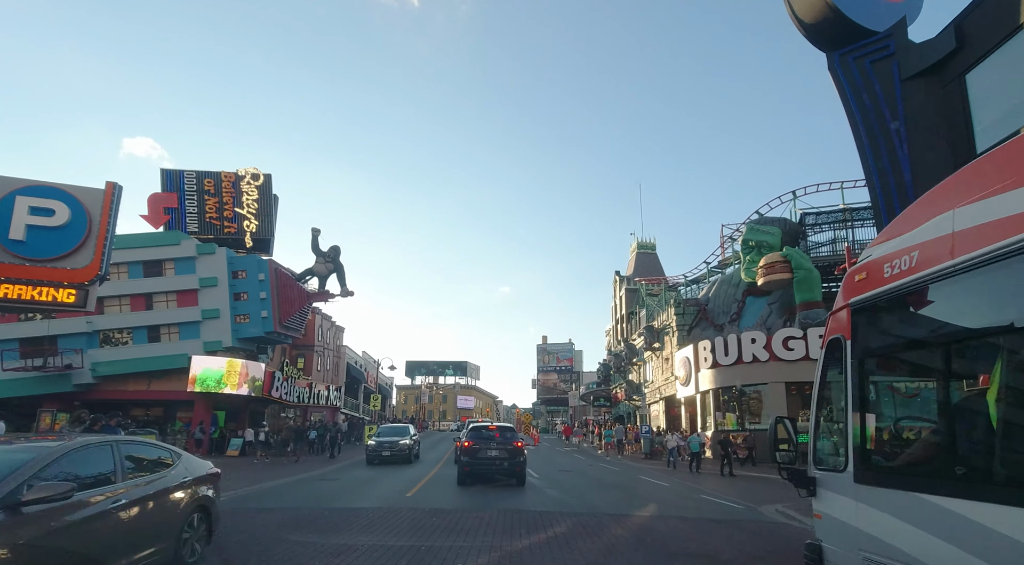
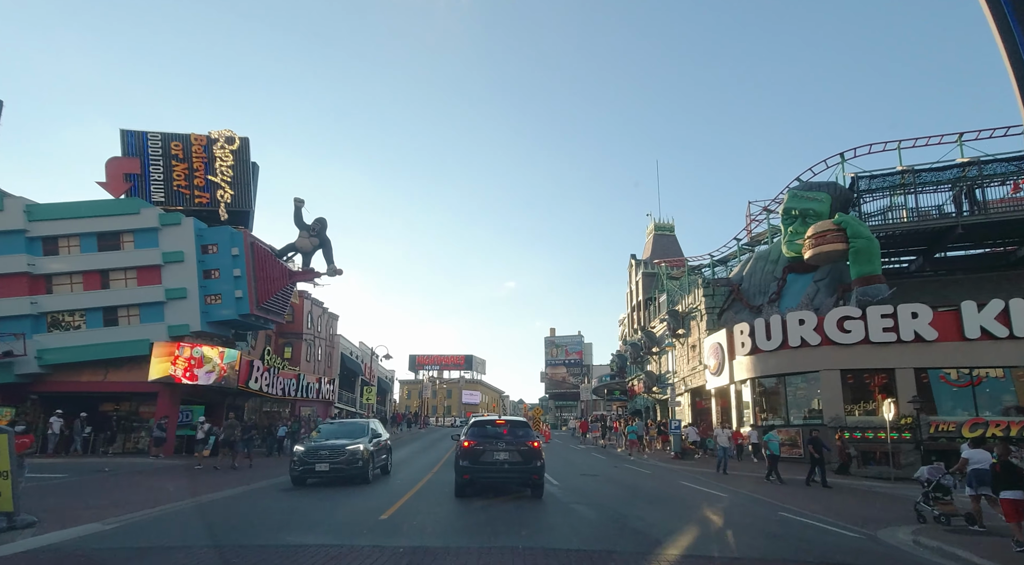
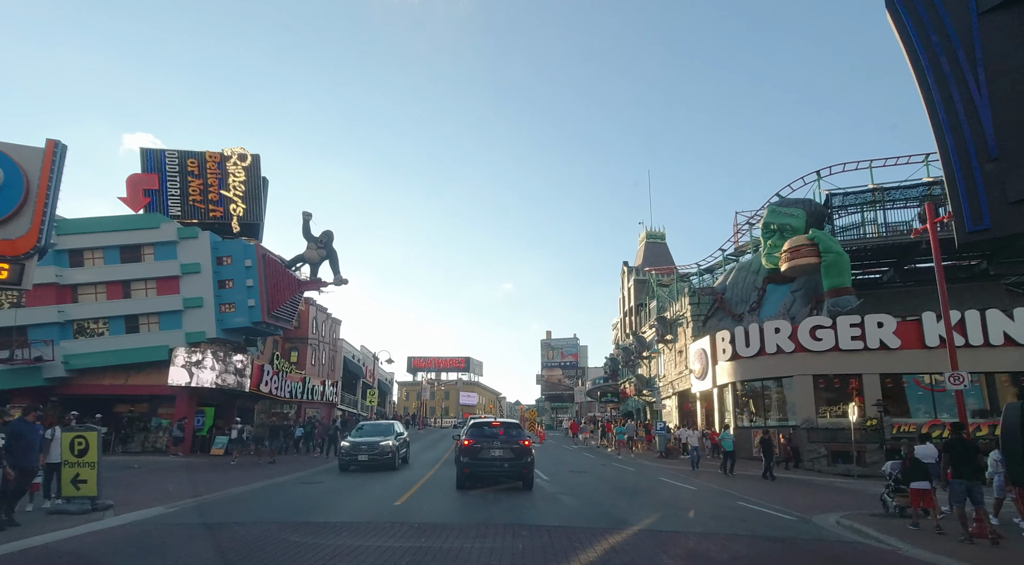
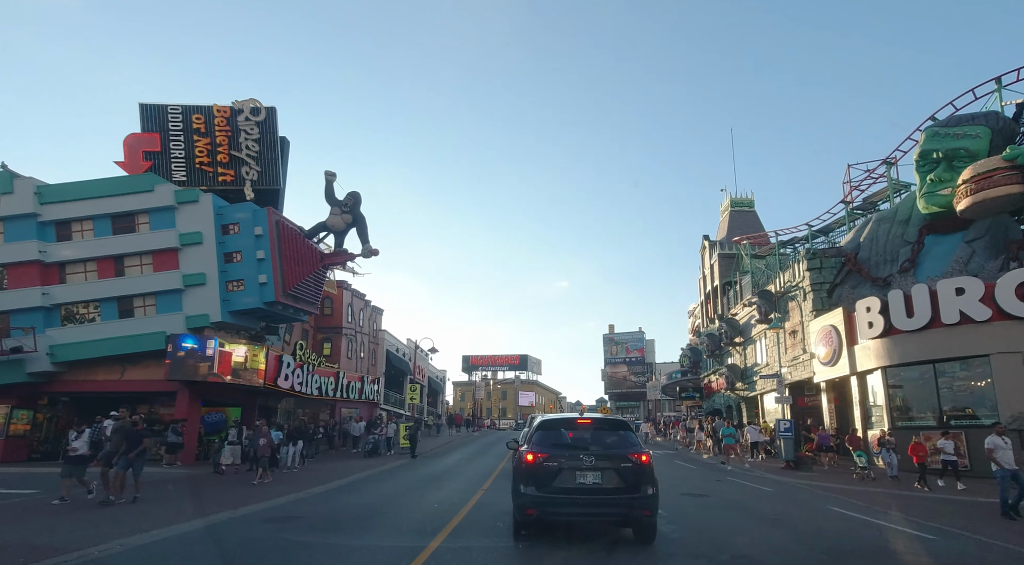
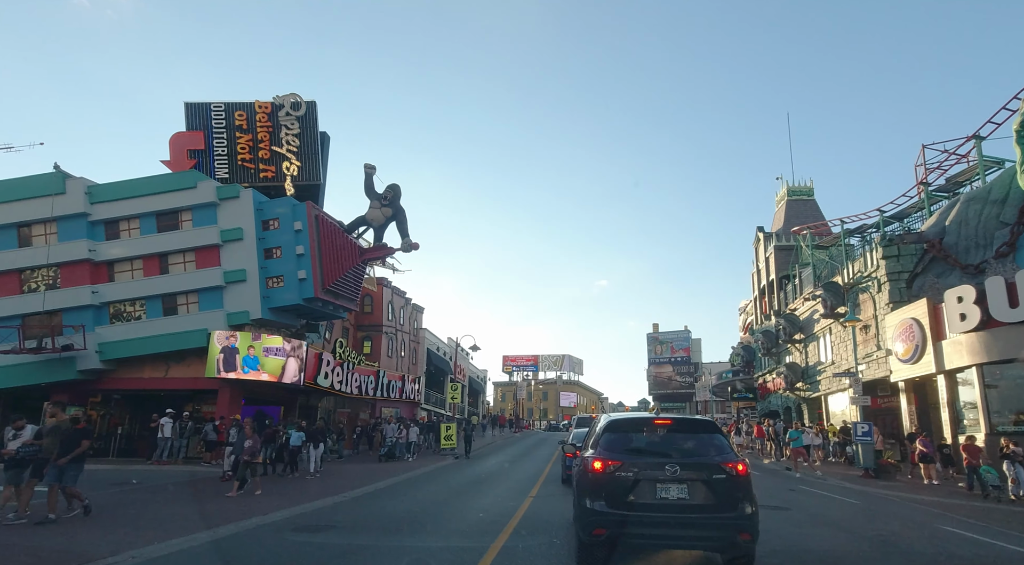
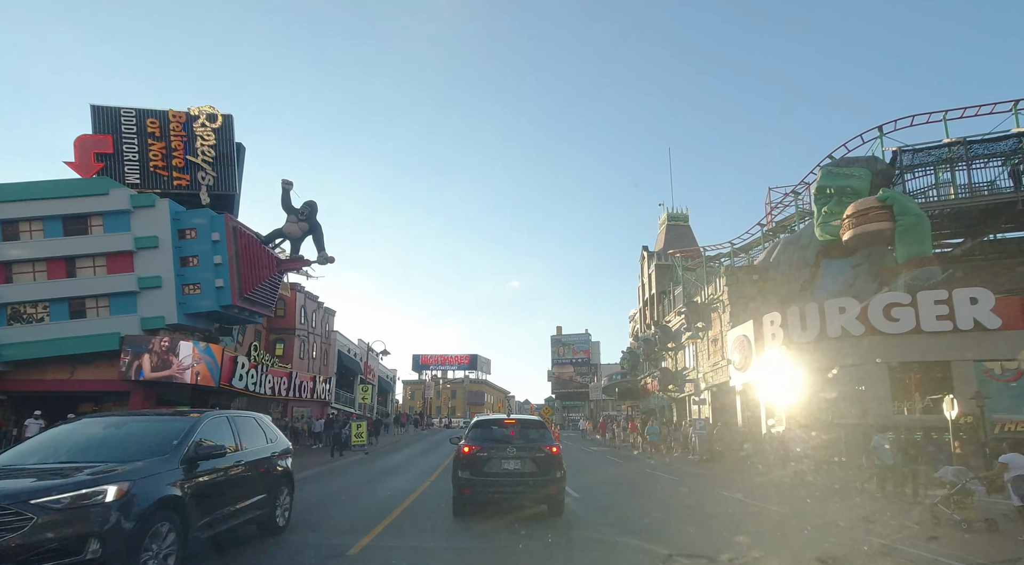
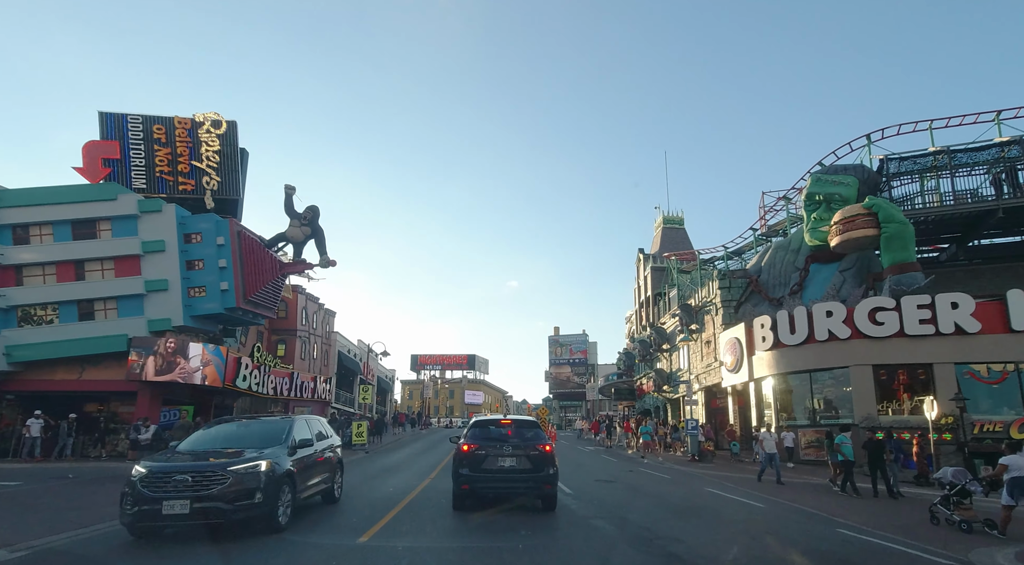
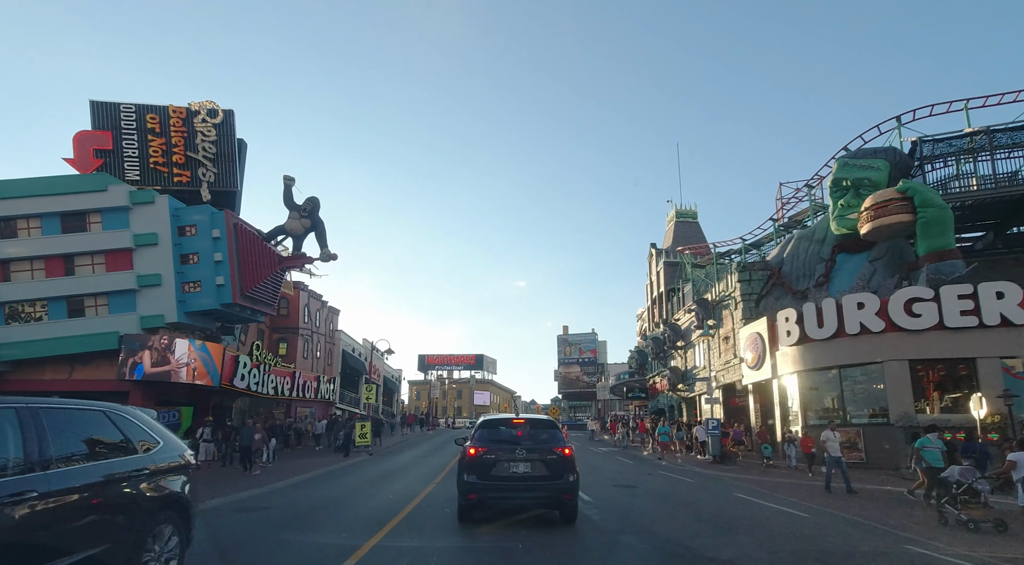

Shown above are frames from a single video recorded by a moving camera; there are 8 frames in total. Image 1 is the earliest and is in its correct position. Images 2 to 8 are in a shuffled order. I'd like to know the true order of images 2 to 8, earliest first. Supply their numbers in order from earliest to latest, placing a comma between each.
3, 2, 7, 6, 8, 4, 5
